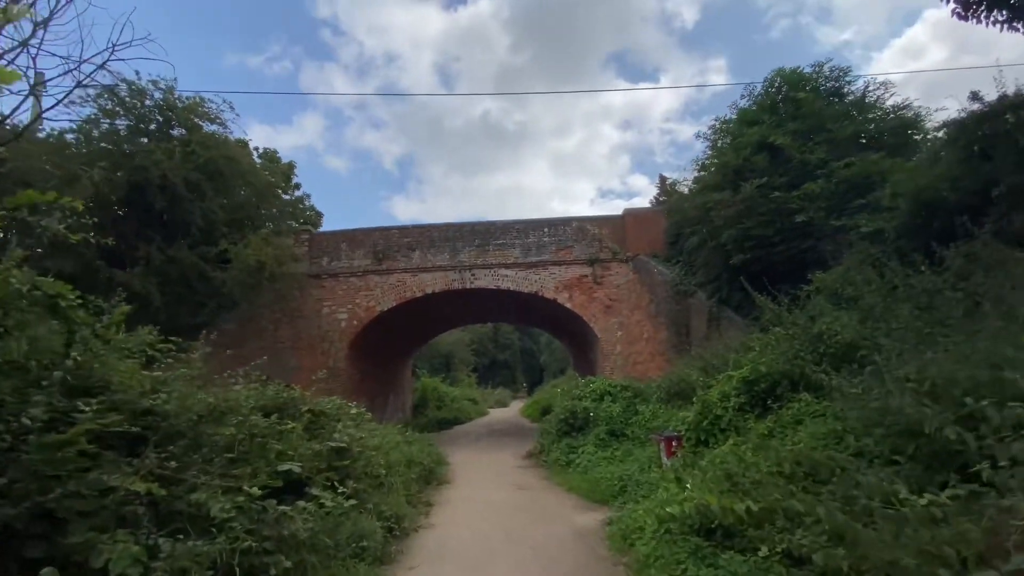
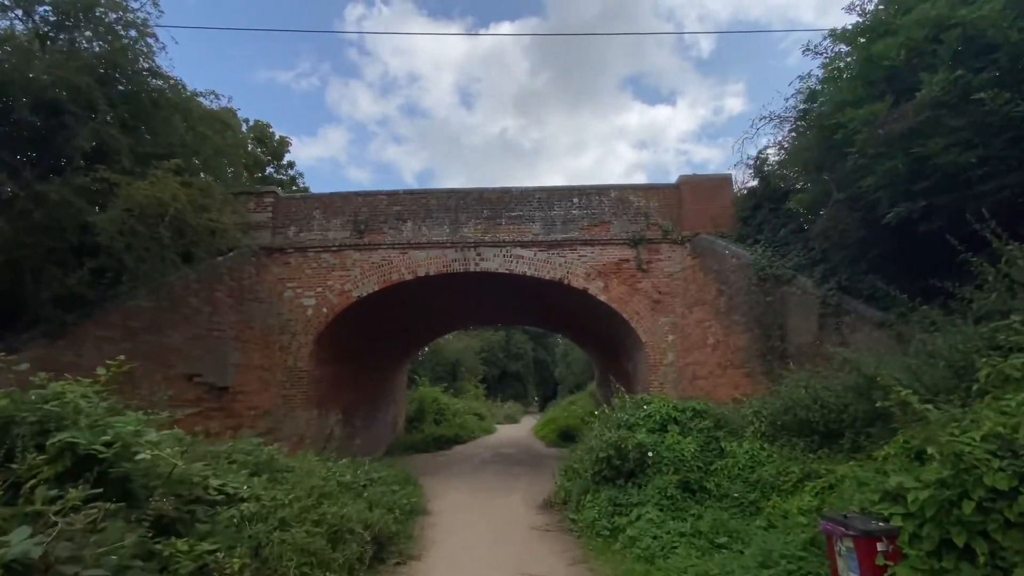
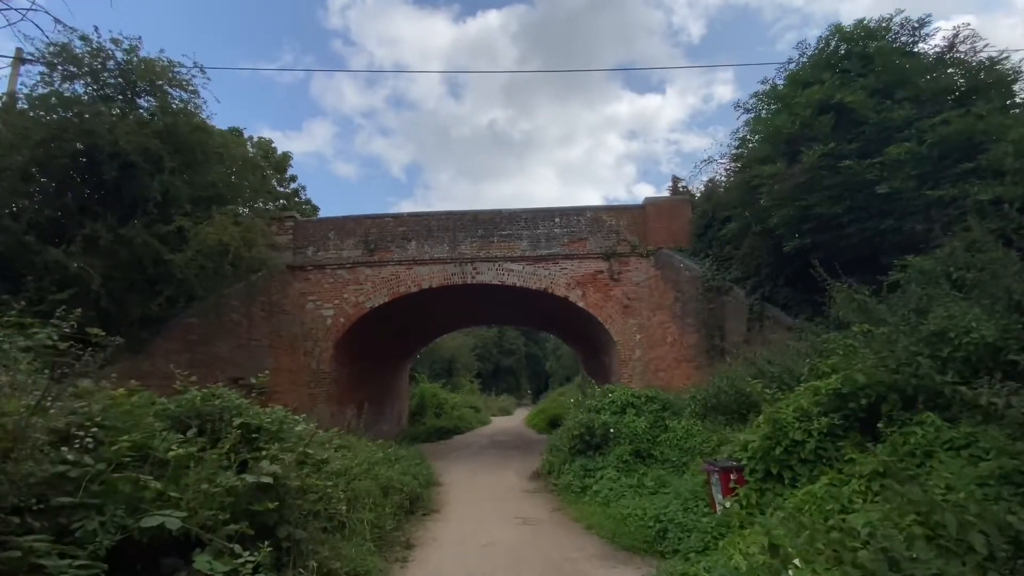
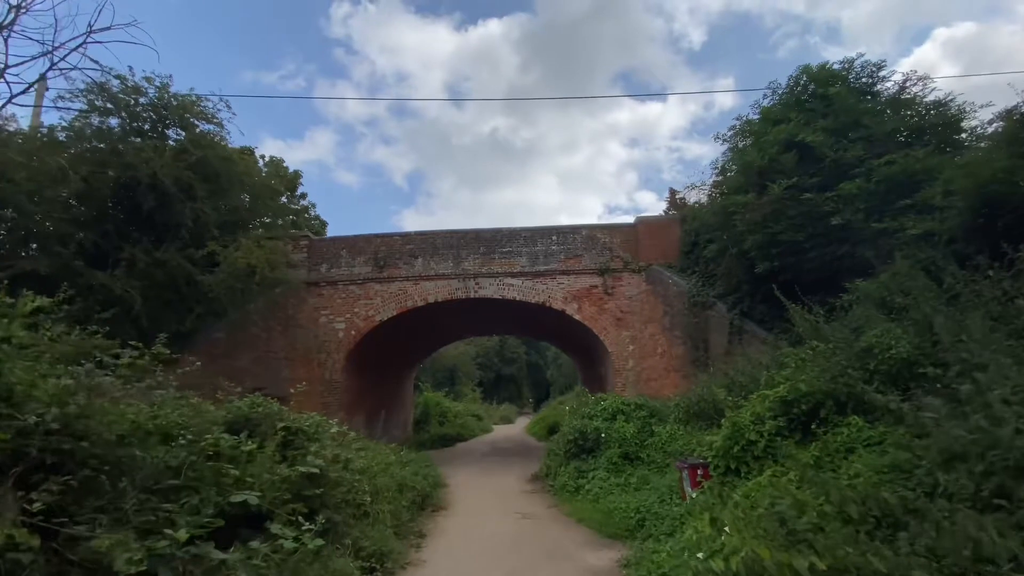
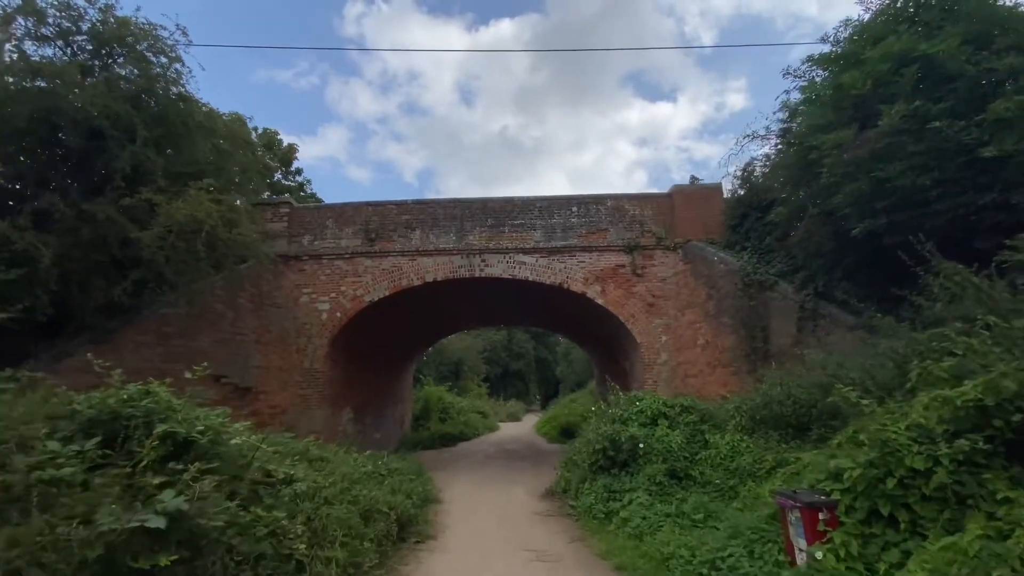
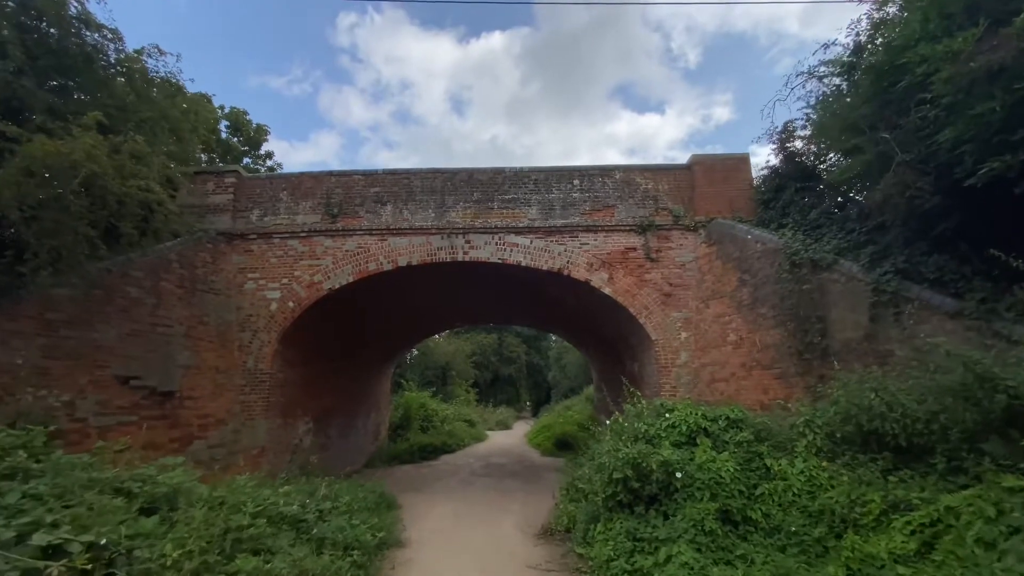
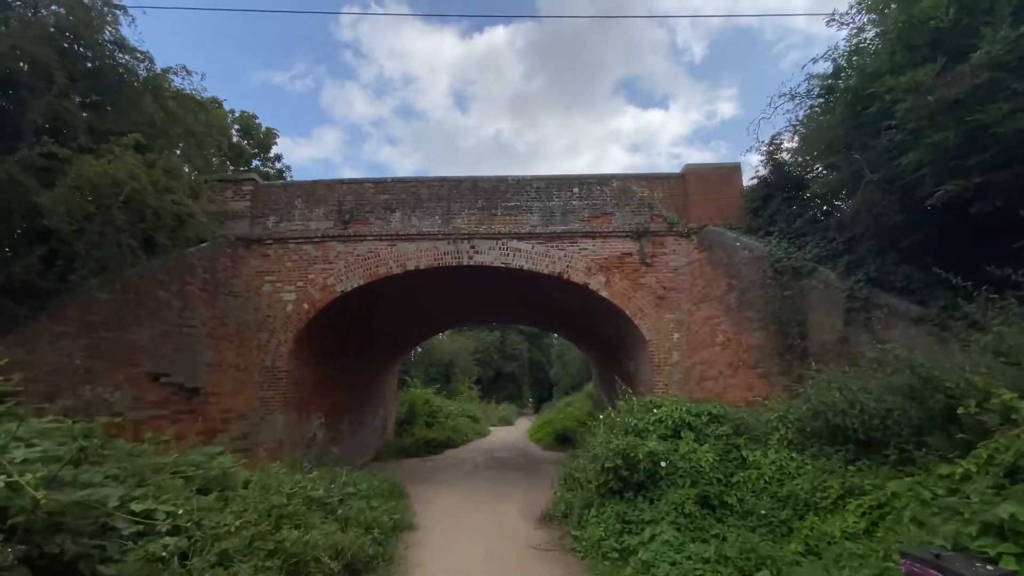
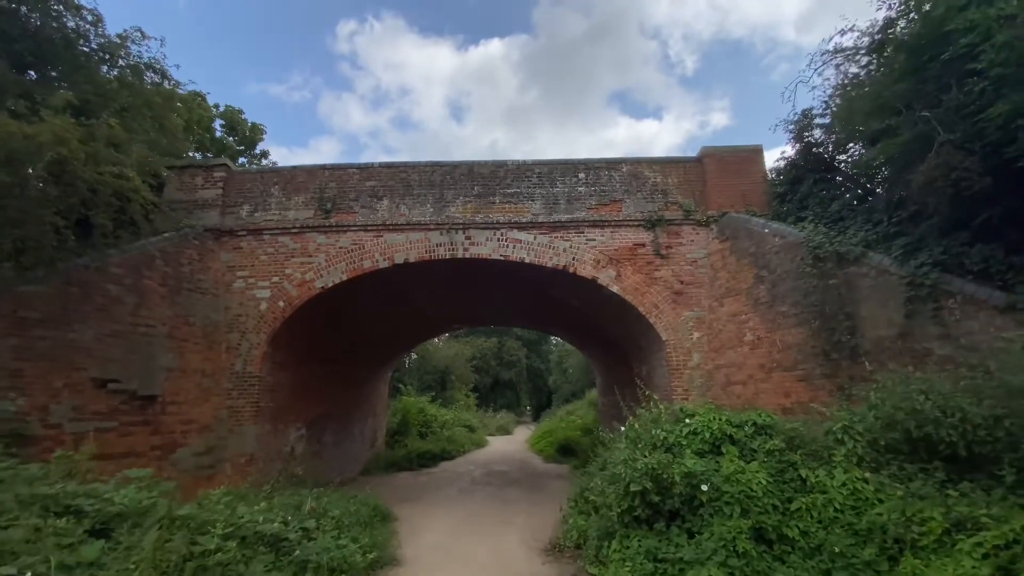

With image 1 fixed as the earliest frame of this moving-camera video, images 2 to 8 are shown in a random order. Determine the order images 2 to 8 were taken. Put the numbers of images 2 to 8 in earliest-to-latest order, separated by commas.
4, 3, 5, 2, 7, 6, 8
